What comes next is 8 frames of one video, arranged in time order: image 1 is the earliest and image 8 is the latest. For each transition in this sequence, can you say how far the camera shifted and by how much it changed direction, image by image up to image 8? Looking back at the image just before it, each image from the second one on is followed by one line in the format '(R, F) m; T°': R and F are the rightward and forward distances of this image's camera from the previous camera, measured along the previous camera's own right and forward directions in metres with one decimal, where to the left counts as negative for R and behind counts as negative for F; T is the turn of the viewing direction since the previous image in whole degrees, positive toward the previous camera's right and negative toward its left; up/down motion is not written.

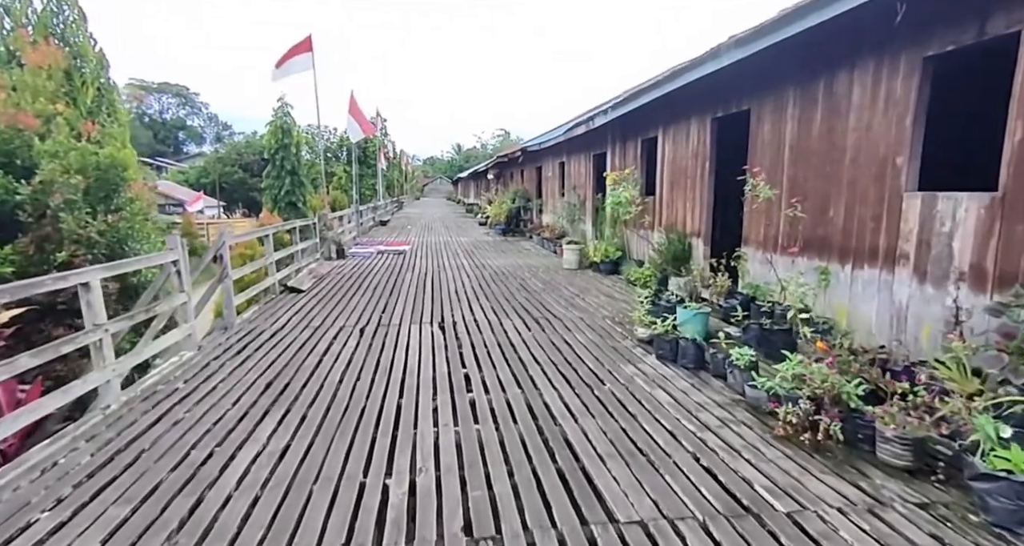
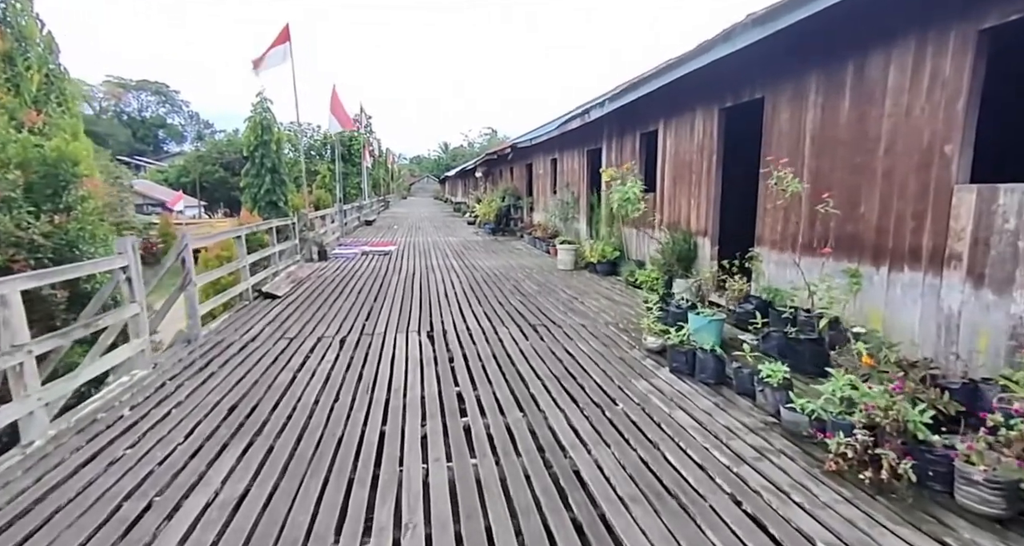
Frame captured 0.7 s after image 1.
(-0.1, +0.4) m; +1°
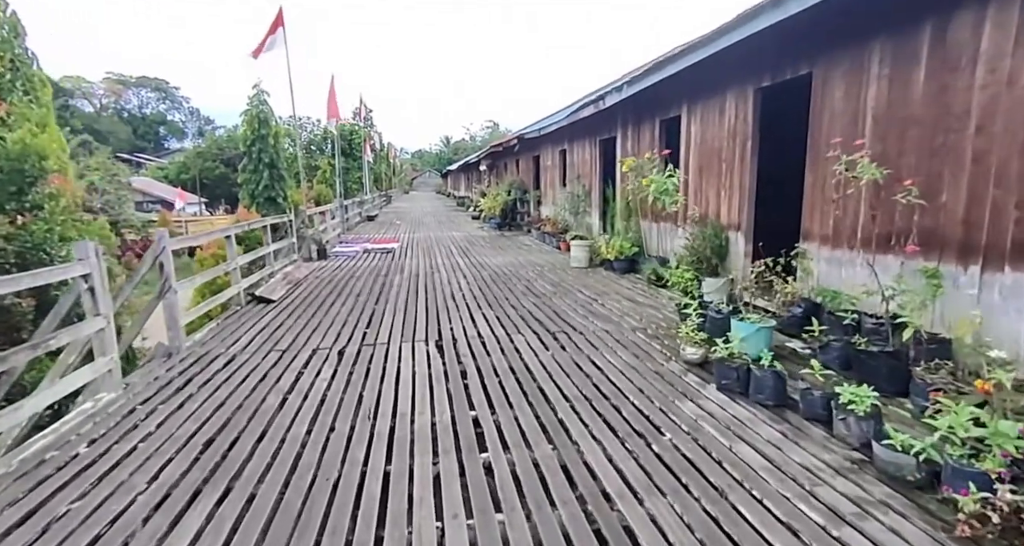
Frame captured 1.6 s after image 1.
(-0.1, +0.4) m; 0°
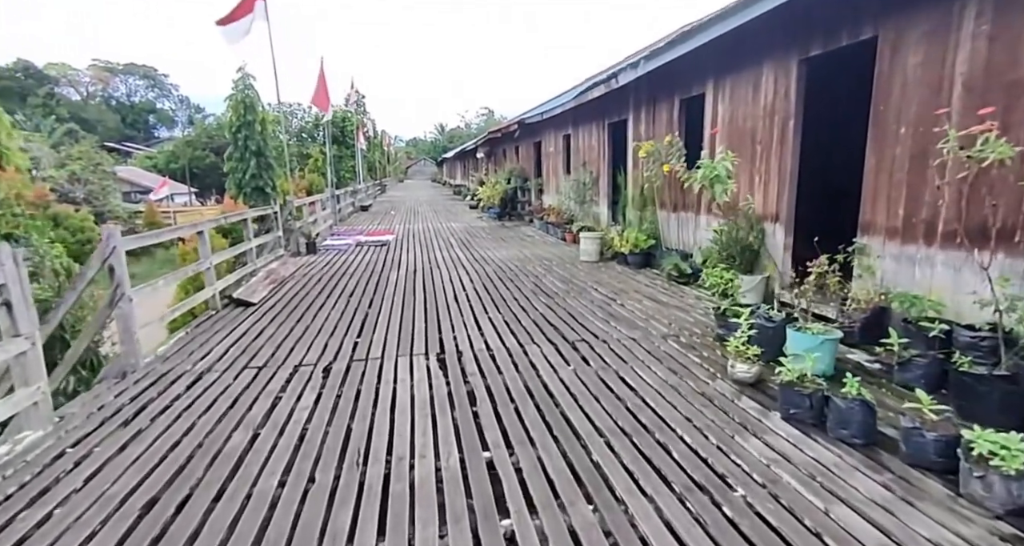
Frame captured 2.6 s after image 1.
(-0.1, +0.5) m; 0°
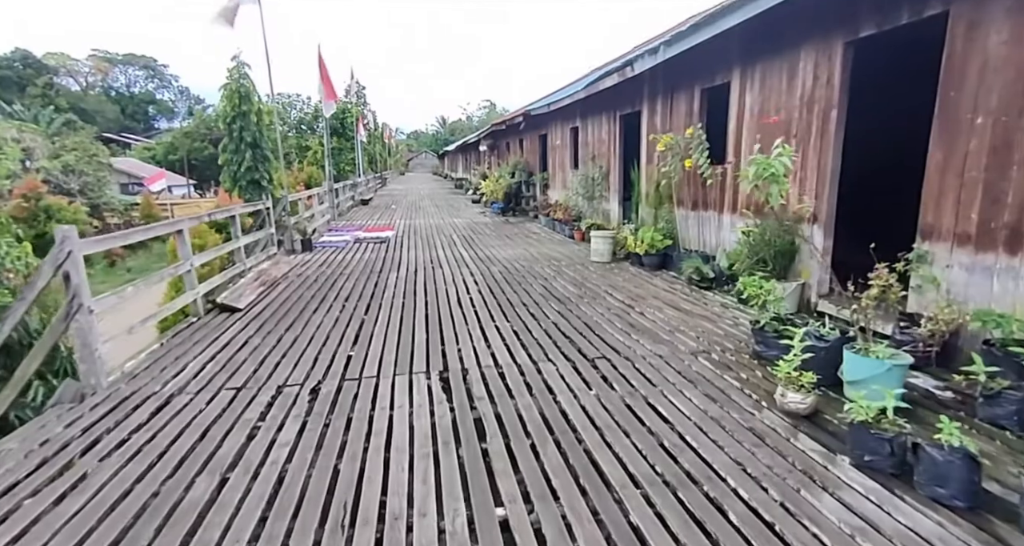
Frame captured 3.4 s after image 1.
(-0.1, +0.4) m; 0°
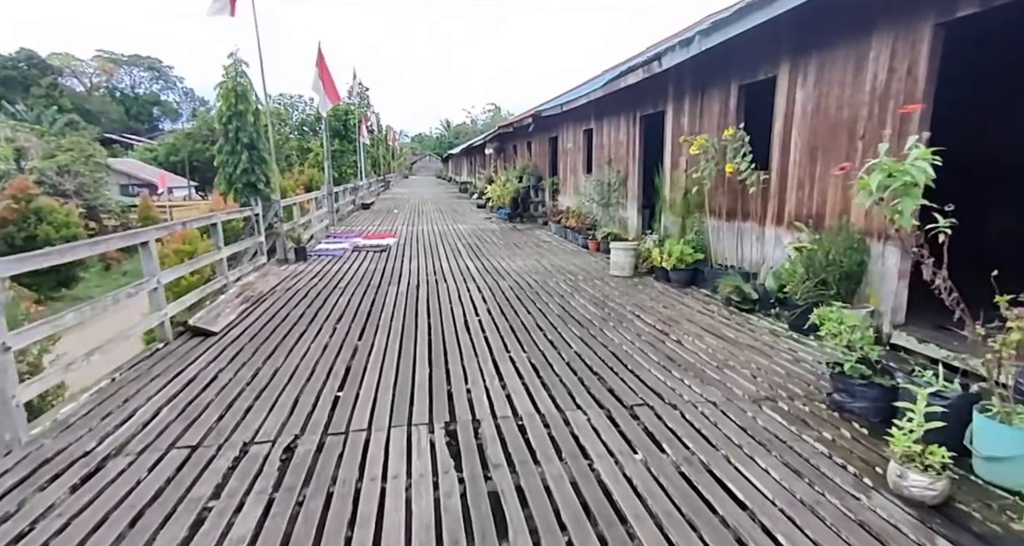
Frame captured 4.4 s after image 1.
(-0.1, +0.5) m; 0°
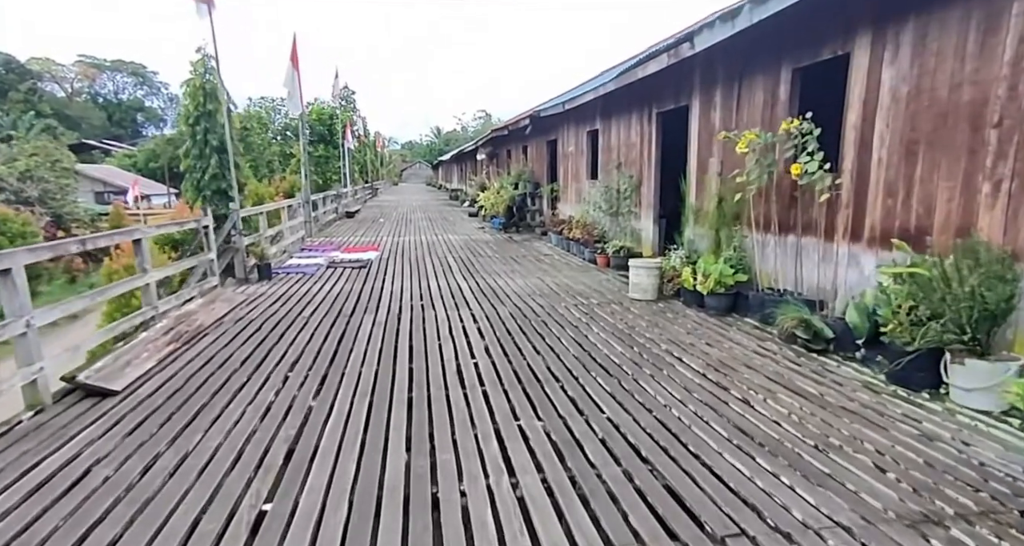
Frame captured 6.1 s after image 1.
(-0.1, +0.9) m; +1°
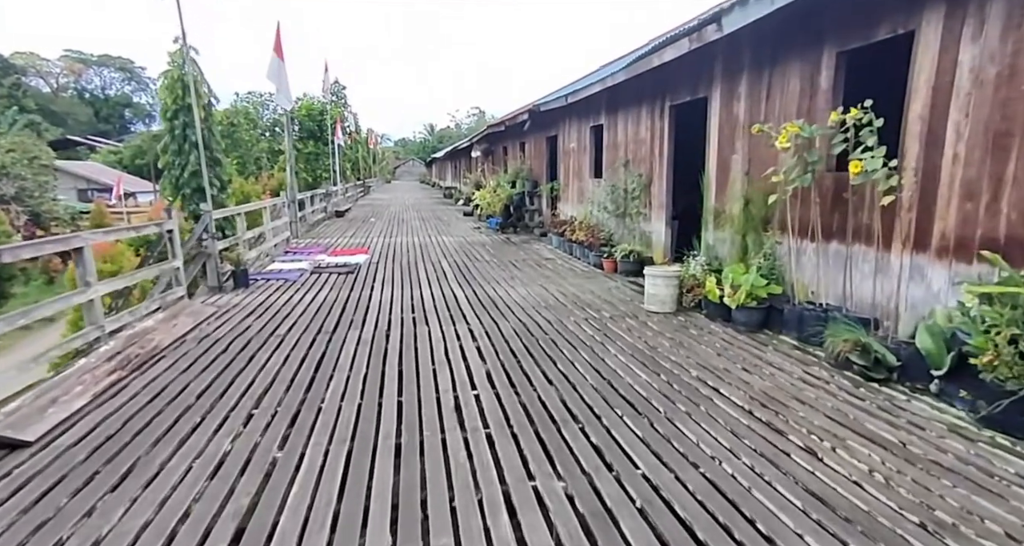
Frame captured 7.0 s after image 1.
(-0.1, +0.5) m; +1°
